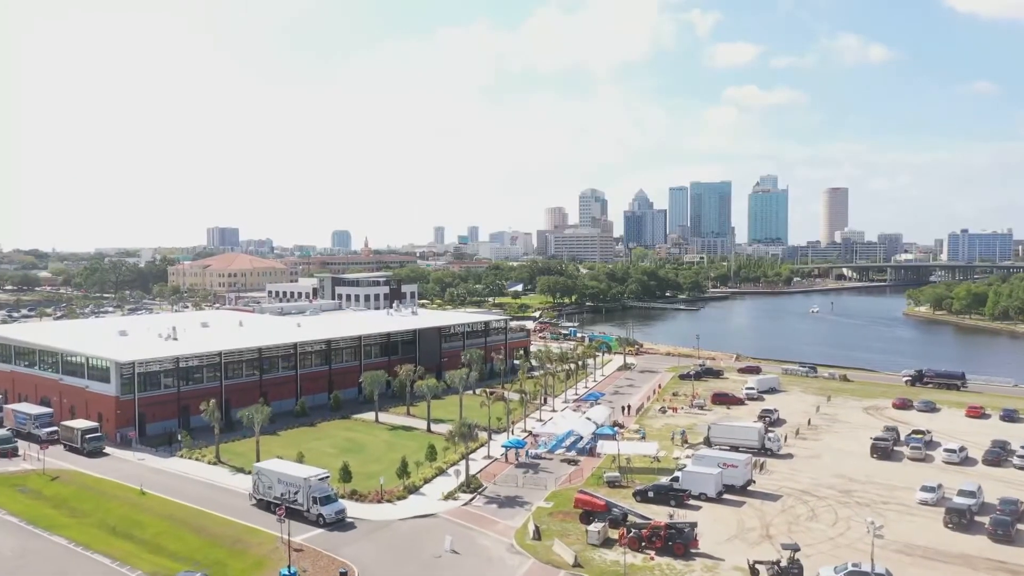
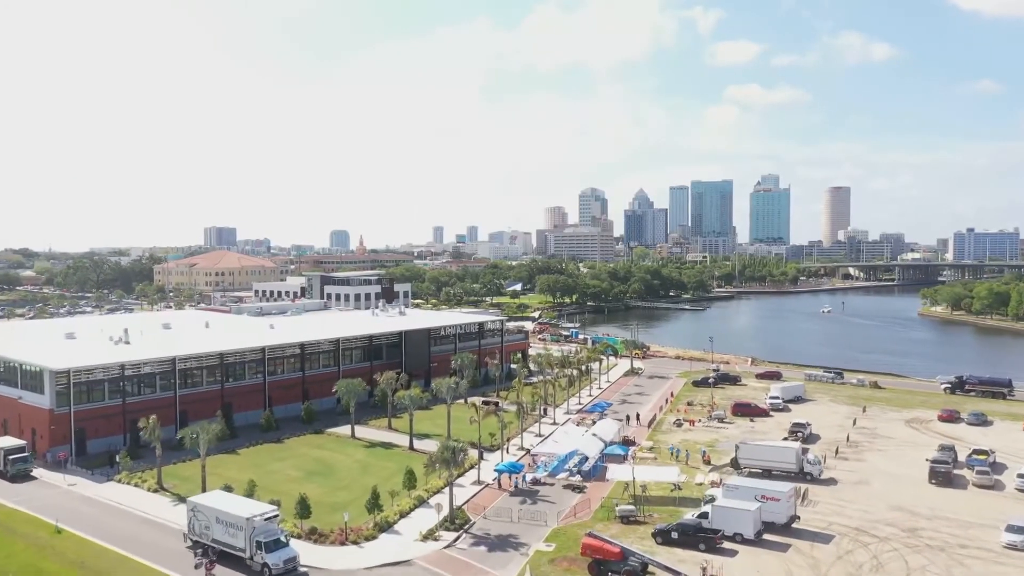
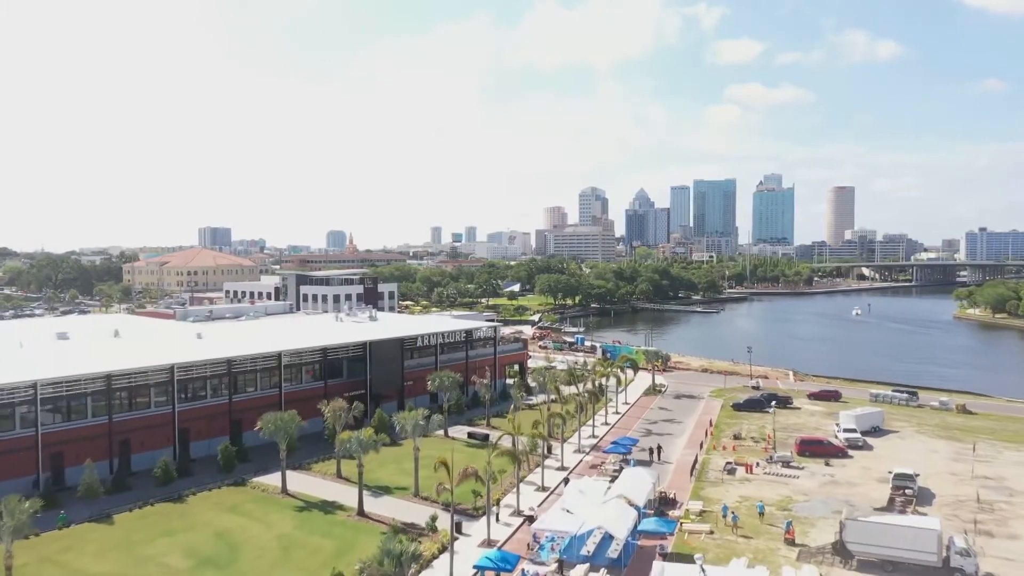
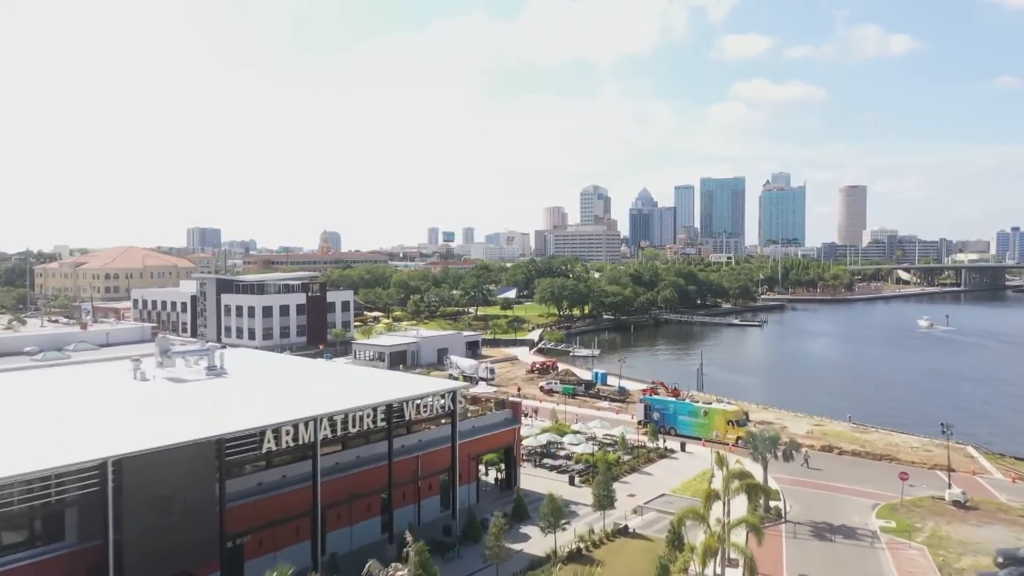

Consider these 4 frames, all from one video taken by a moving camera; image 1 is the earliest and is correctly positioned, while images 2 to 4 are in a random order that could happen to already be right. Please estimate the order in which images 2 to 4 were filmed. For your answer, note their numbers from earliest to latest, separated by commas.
2, 3, 4
